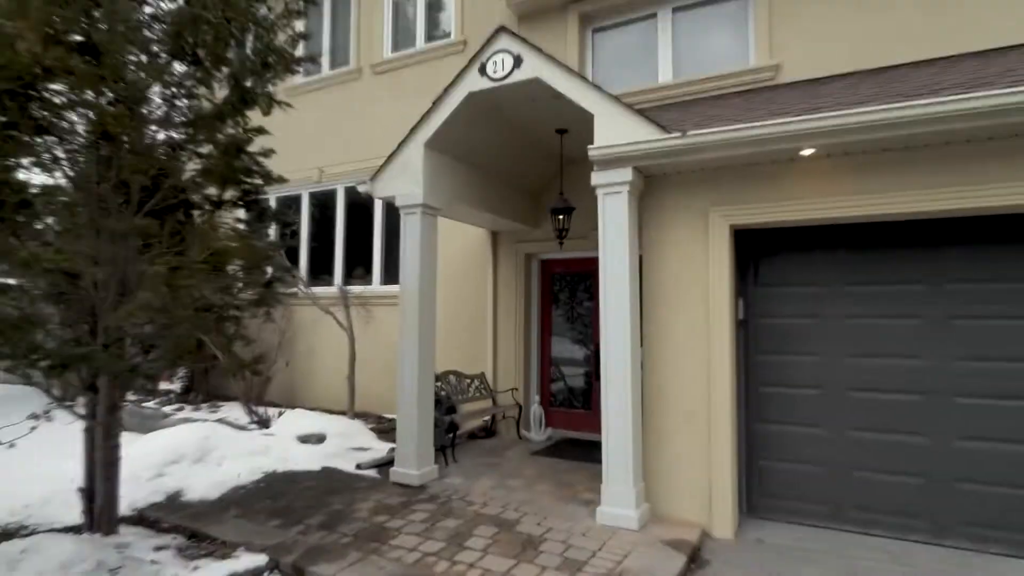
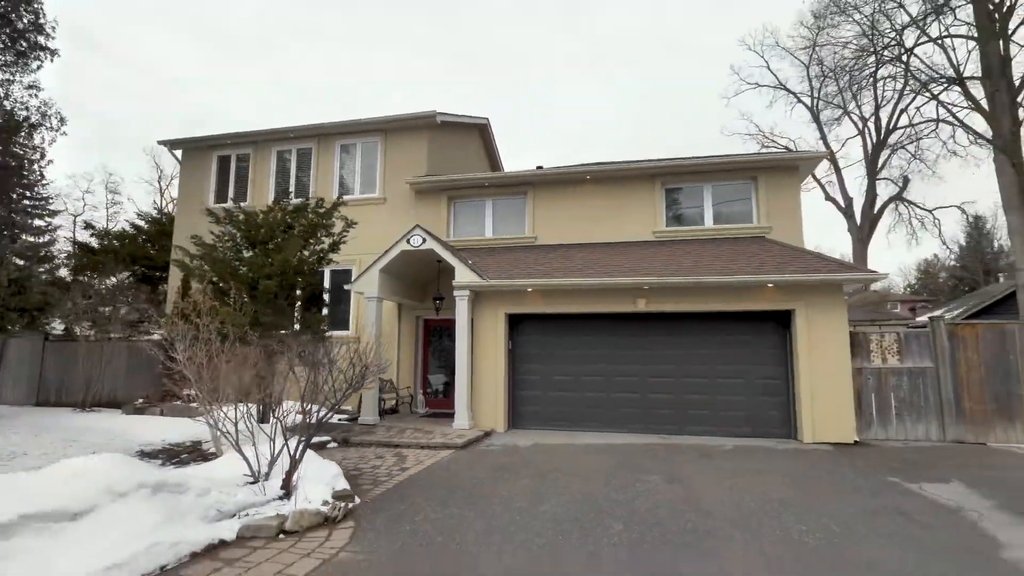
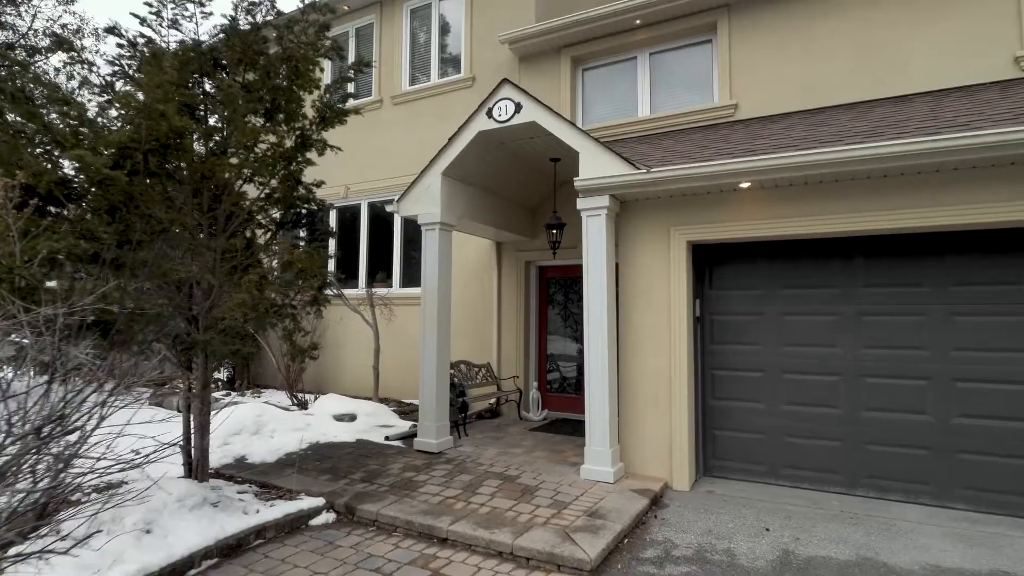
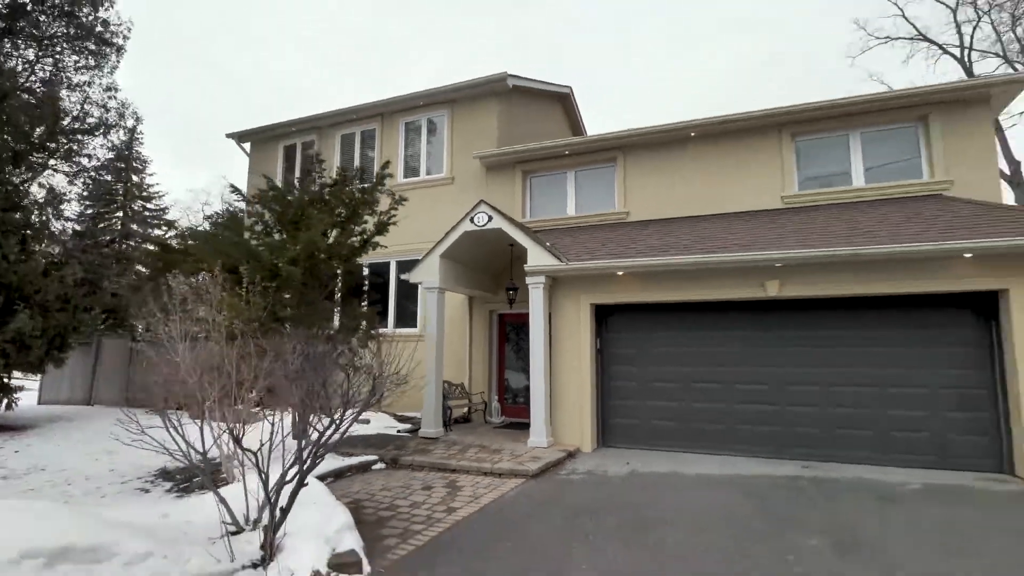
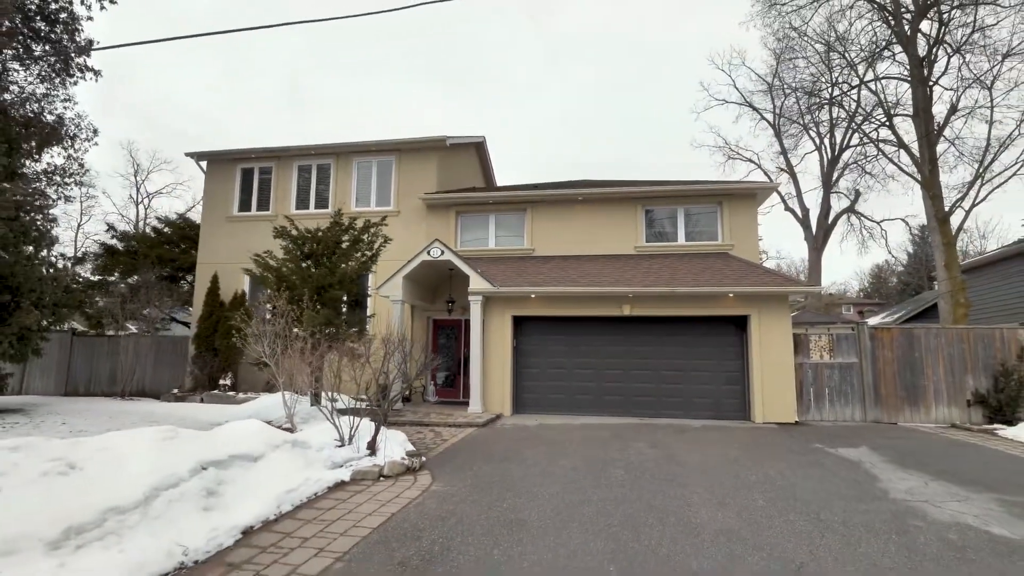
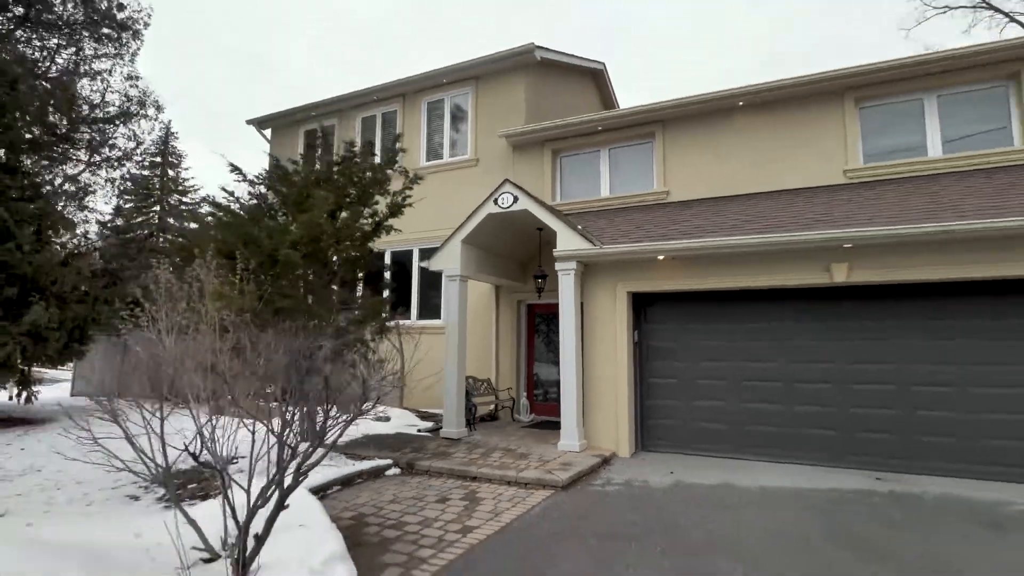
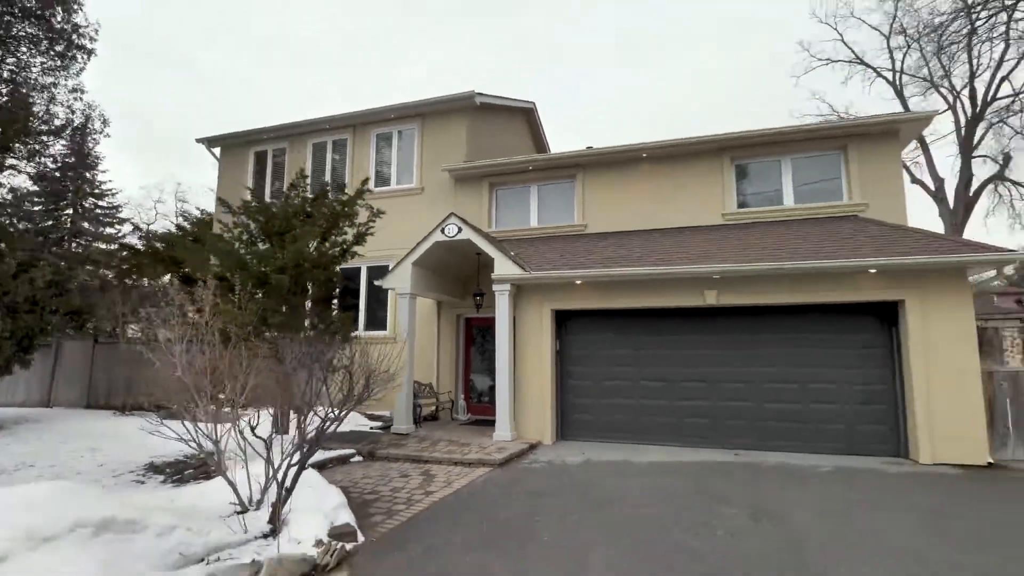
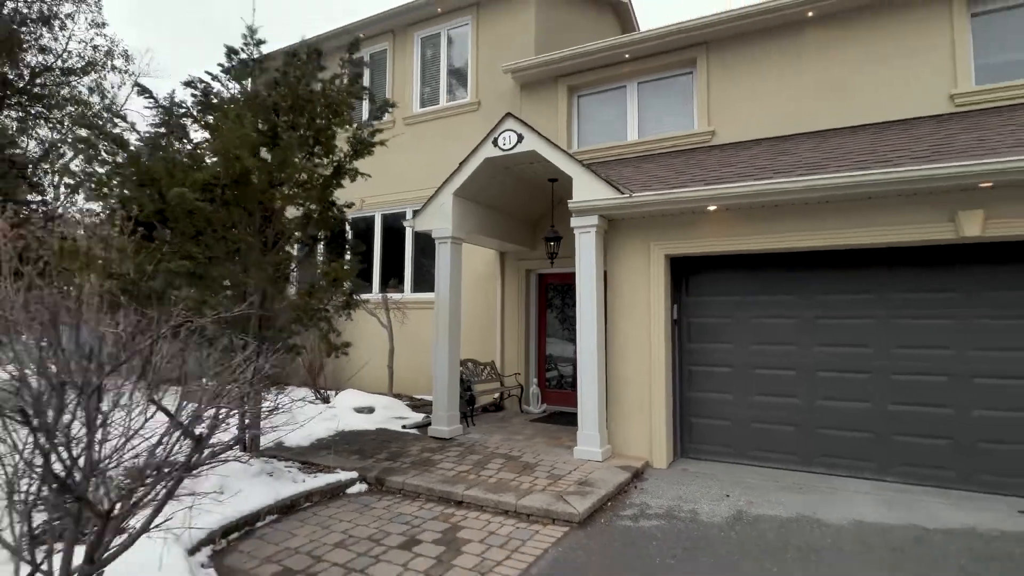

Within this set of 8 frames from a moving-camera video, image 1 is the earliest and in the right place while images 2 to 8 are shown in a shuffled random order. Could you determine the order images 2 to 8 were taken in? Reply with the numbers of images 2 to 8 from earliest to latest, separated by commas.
3, 8, 6, 4, 7, 2, 5
